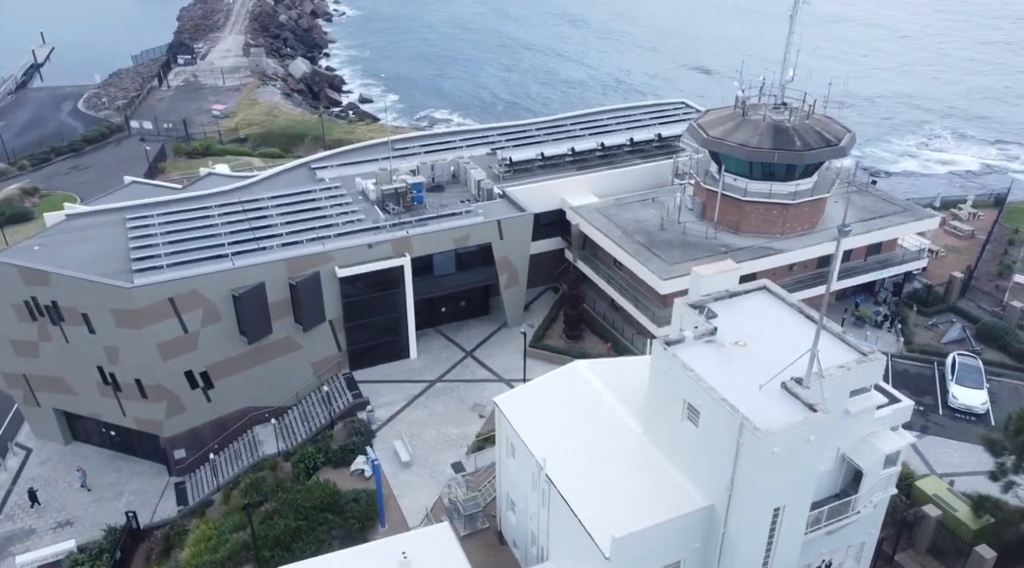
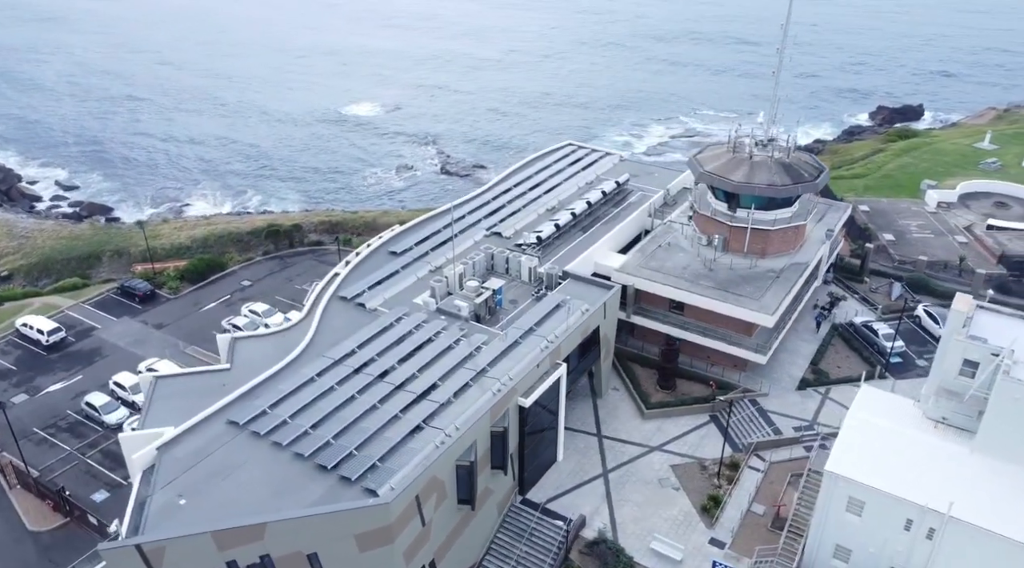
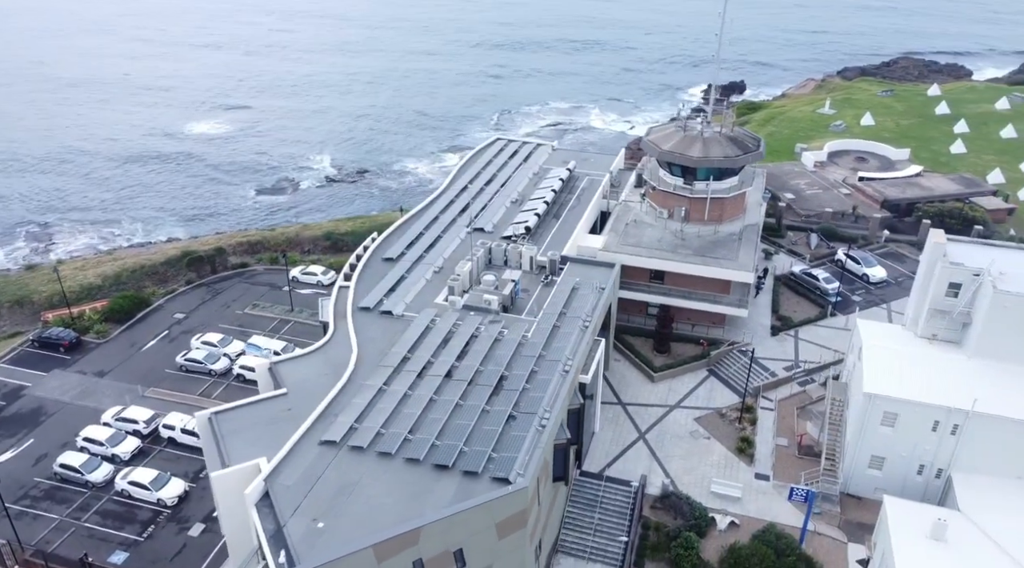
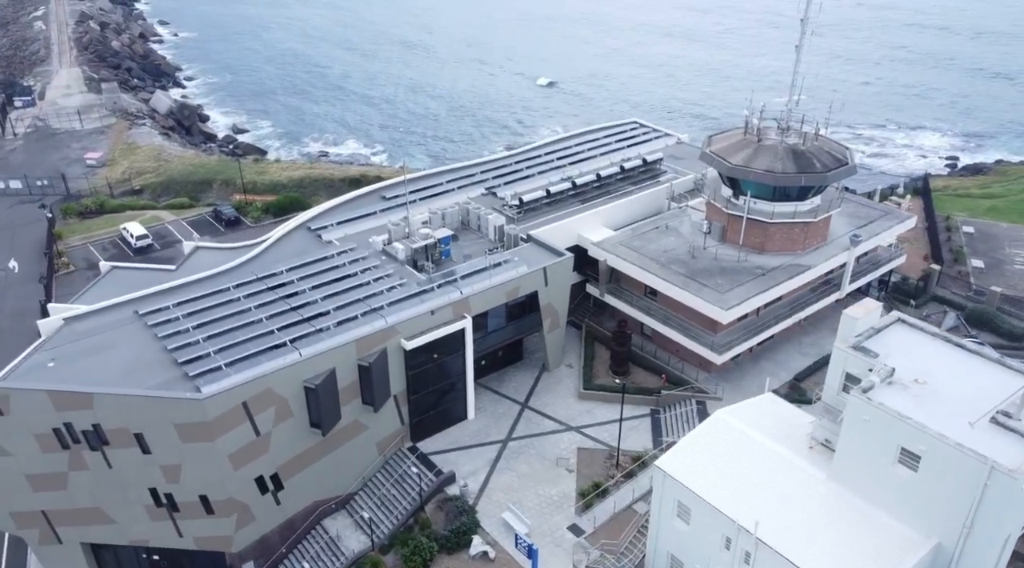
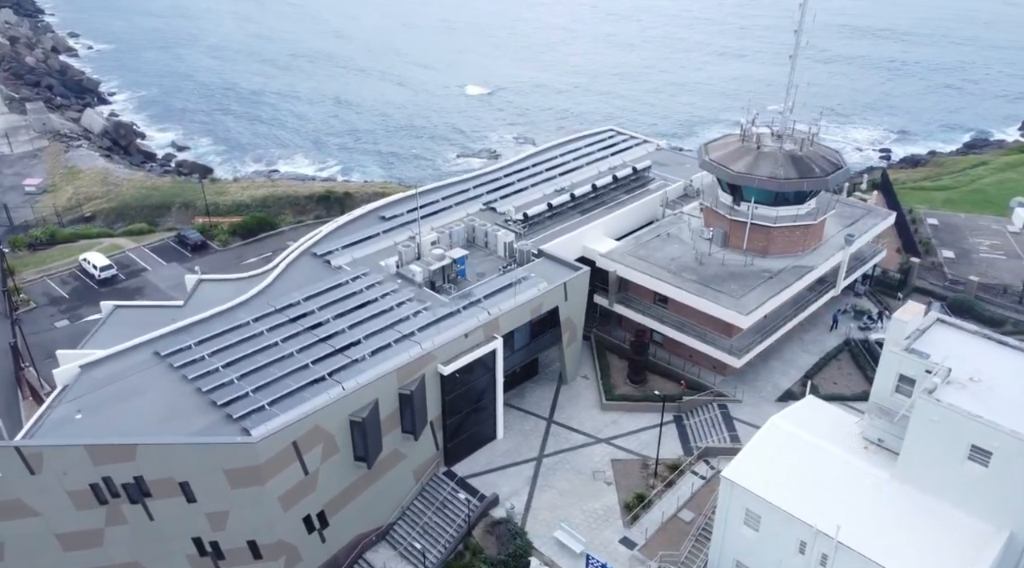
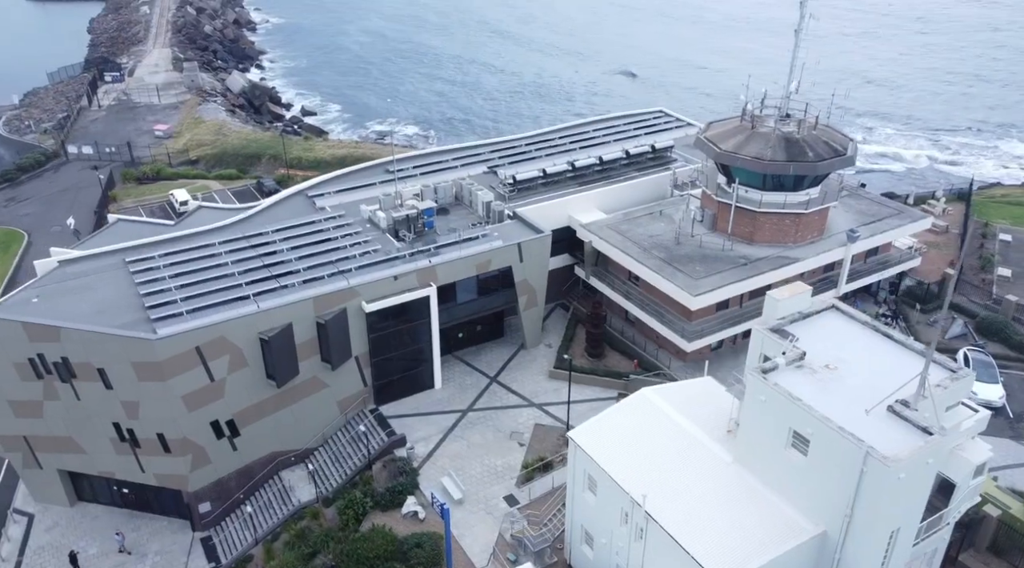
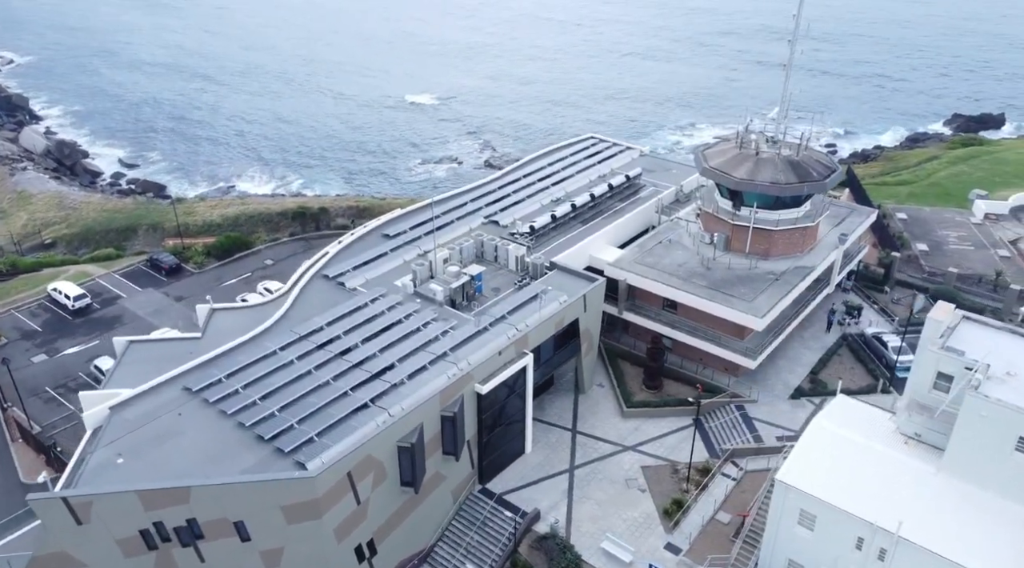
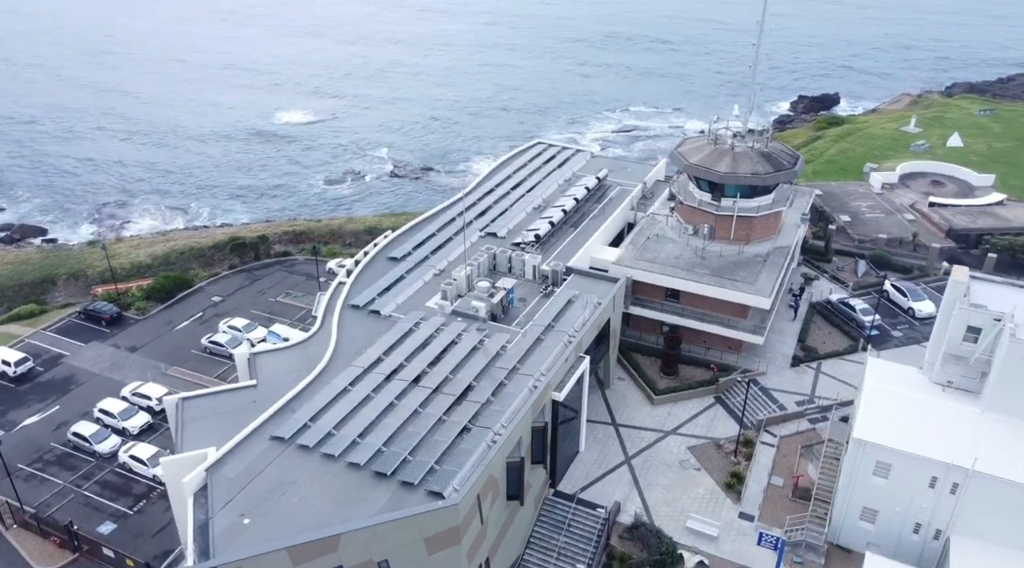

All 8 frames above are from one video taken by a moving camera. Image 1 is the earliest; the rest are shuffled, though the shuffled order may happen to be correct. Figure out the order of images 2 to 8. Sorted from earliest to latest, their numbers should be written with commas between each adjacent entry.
6, 4, 5, 7, 2, 8, 3
